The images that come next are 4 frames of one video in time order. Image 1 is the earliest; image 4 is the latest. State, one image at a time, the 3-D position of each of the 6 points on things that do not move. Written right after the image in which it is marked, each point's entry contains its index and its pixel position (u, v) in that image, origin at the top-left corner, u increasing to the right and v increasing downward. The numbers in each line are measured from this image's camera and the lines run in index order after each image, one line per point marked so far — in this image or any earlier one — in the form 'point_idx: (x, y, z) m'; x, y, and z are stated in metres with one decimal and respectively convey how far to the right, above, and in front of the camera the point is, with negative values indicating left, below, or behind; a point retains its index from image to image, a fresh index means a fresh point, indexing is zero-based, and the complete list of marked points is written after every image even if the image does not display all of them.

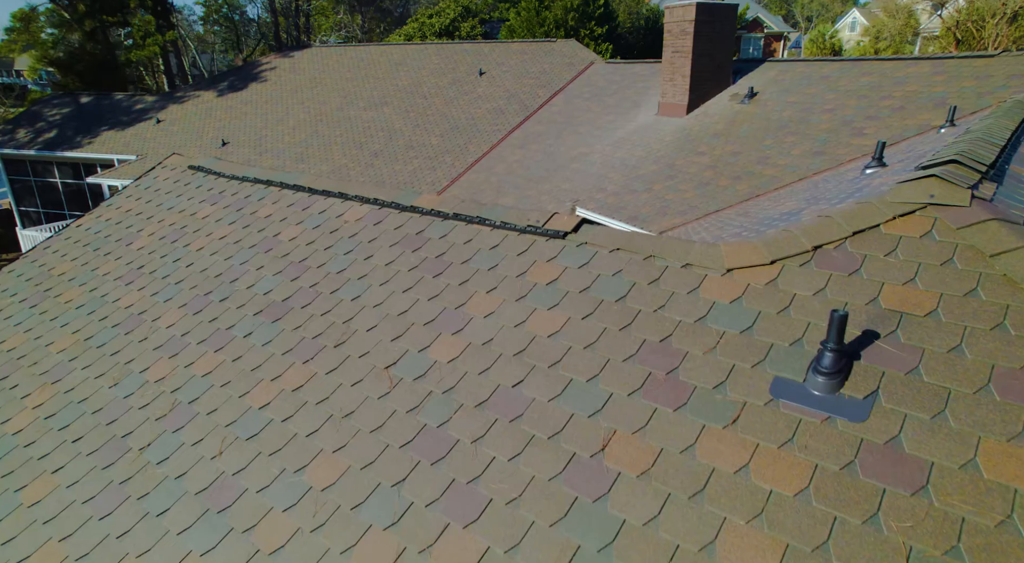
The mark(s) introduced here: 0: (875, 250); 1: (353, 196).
0: (+2.1, +0.2, +4.3) m
1: (-1.6, +0.8, +7.2) m
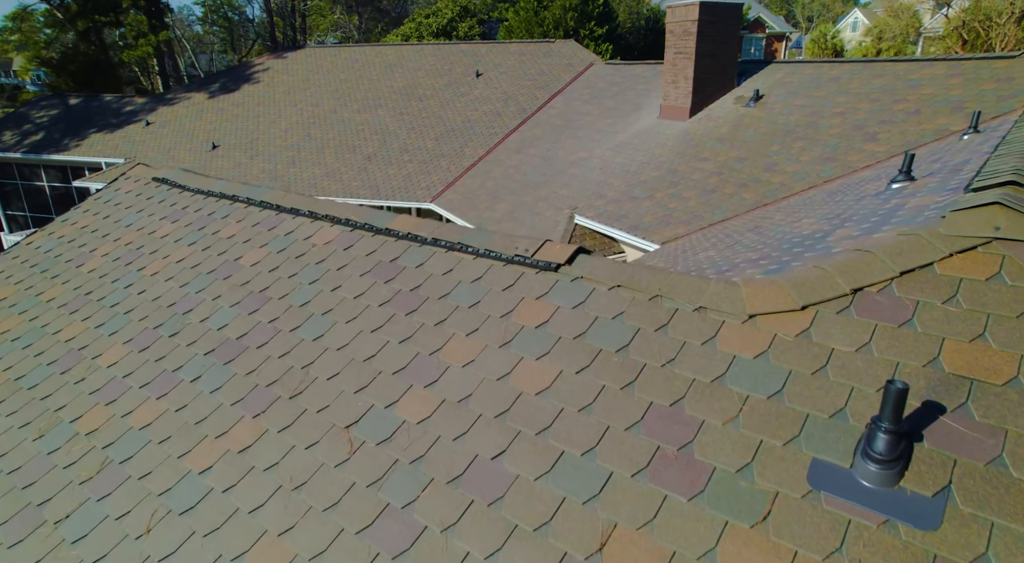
0: (+2.0, -0.1, +3.5) m
1: (-1.7, +0.6, +6.5) m
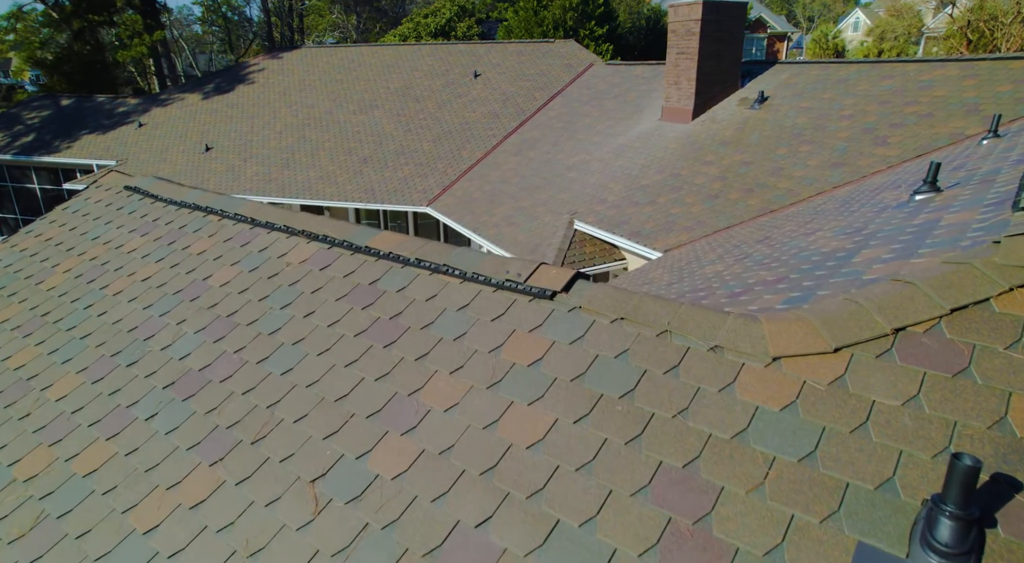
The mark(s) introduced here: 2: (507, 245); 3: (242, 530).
0: (+2.0, -0.2, +3.0) m
1: (-1.7, +0.4, +5.9) m
2: (-0.1, +0.8, +15.8) m
3: (-1.3, -1.2, +3.6) m
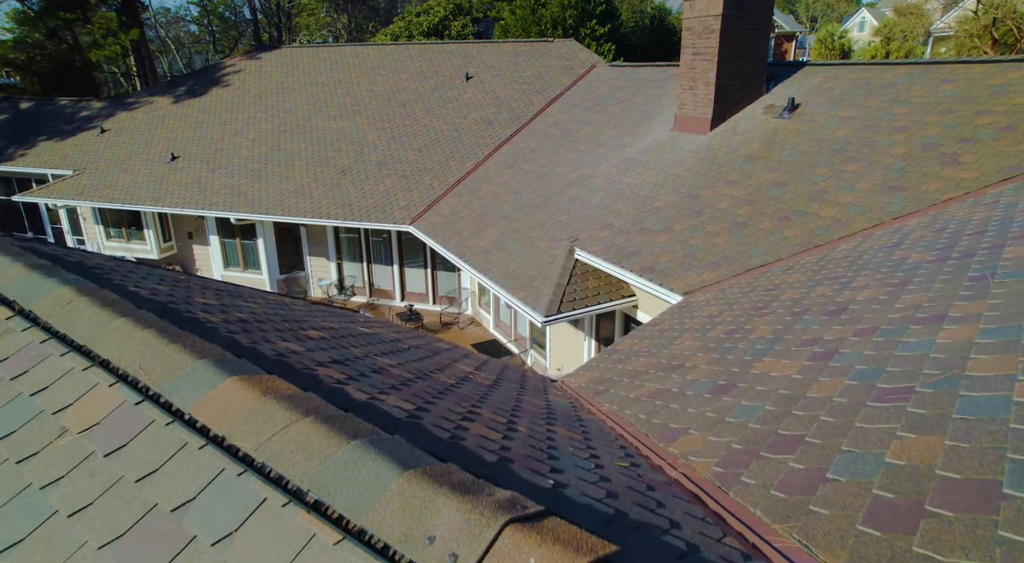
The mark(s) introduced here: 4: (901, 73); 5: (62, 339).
0: (+1.8, -1.0, +0.5) m
1: (-1.9, -0.4, +3.4) m
2: (-0.3, 0.0, +13.4) m
3: (-1.5, -2.0, +1.1) m
4: (+7.1, +3.8, +13.2) m
5: (-2.3, -0.3, +3.8) m
